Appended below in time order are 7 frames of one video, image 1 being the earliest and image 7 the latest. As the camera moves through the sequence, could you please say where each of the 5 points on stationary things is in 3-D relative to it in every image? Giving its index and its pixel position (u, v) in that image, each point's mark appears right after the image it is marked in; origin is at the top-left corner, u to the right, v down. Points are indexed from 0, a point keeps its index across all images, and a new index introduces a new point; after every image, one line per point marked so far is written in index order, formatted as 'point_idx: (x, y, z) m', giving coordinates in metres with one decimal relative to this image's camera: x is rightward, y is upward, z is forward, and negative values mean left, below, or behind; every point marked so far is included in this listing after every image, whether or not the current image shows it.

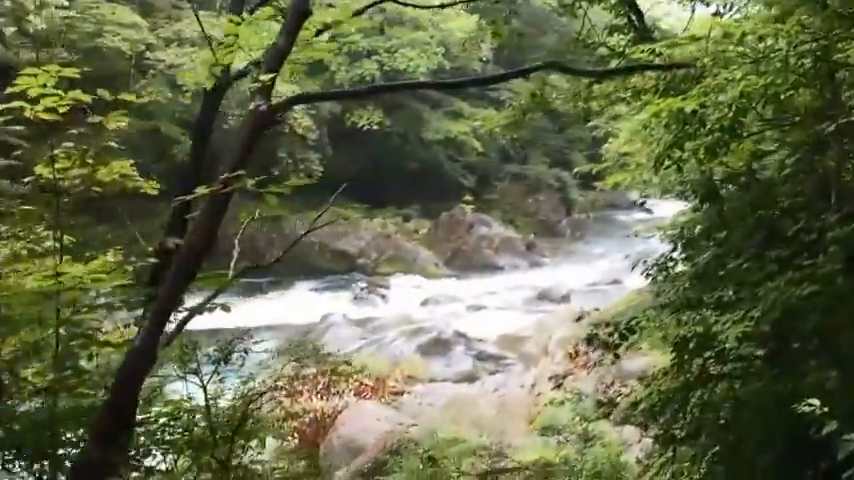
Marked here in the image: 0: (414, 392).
0: (-0.1, -1.1, +7.3) m
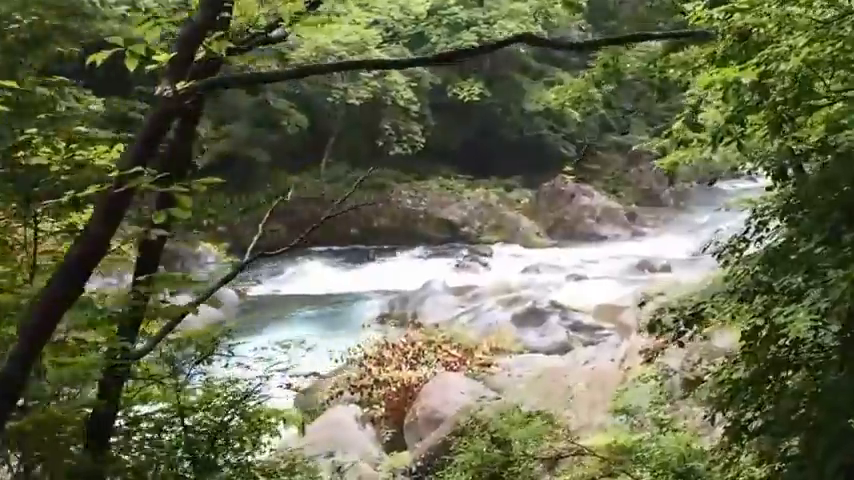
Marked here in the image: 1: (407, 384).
0: (+0.5, -0.9, +7.5) m
1: (-0.1, -0.9, +6.9) m
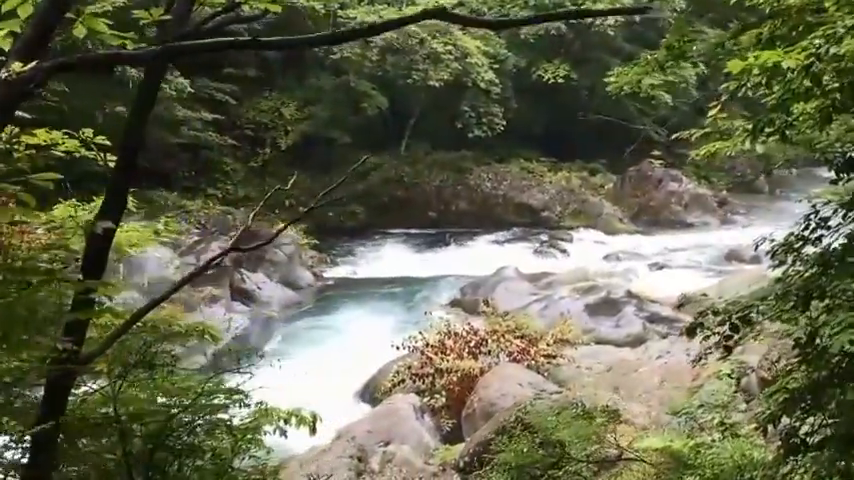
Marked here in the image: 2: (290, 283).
0: (+1.0, -0.8, +7.2) m
1: (+0.3, -0.9, +6.7) m
2: (-1.2, -0.4, +9.2) m
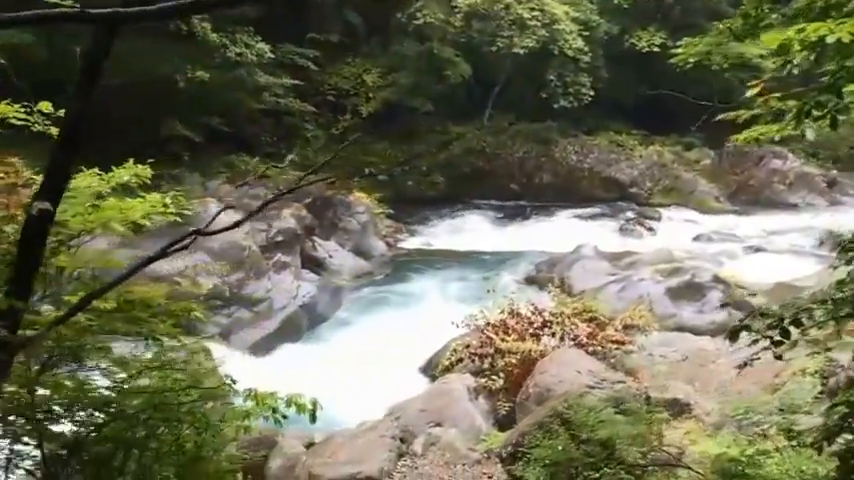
0: (+1.4, -0.7, +6.9) m
1: (+0.6, -0.7, +6.4) m
2: (-0.6, -0.1, +9.0) m
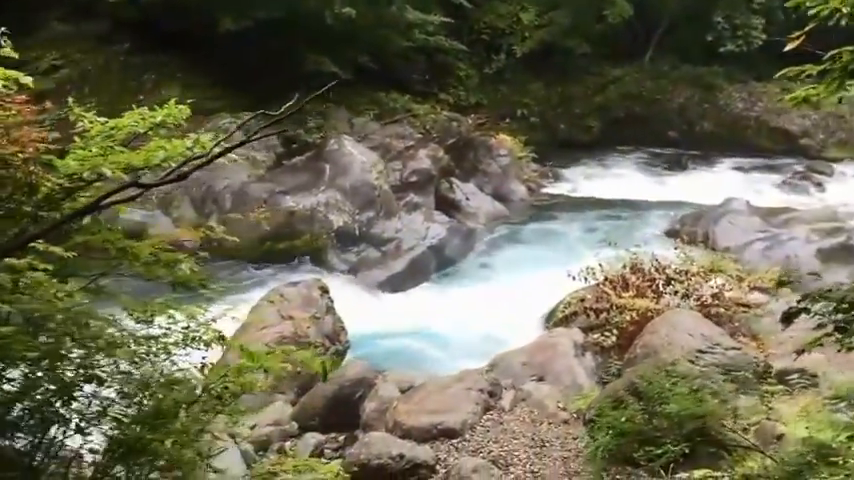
0: (+2.1, -0.4, +6.5) m
1: (+1.3, -0.4, +6.2) m
2: (+0.7, +0.4, +9.0) m
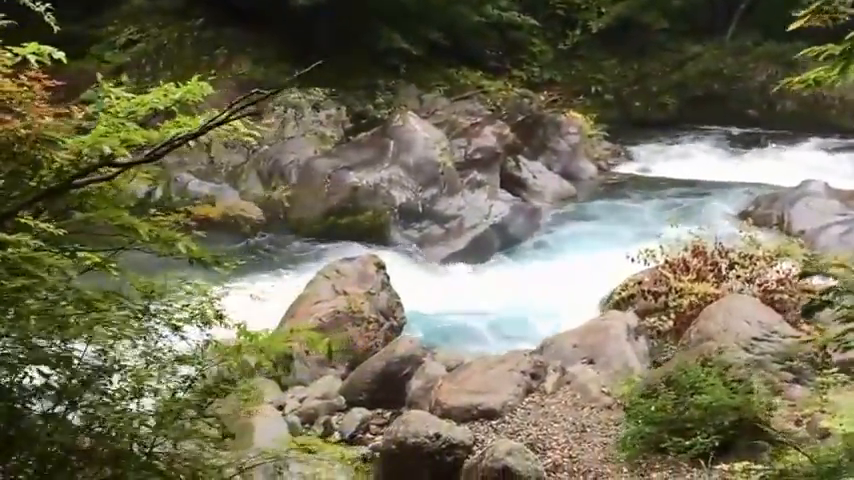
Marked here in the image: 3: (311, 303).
0: (+2.5, -0.3, +6.3) m
1: (+1.6, -0.3, +6.1) m
2: (+1.2, +0.6, +8.8) m
3: (-0.7, -0.4, +6.1) m
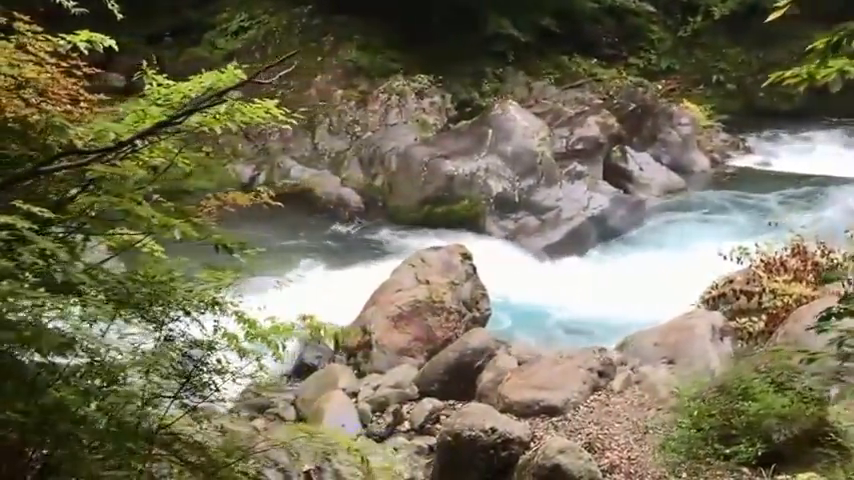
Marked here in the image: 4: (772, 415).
0: (+2.9, -0.3, +5.8) m
1: (+2.1, -0.3, +5.7) m
2: (+2.1, +0.6, +8.5) m
3: (-0.2, -0.3, +6.1) m
4: (+1.2, -0.6, +3.7) m
